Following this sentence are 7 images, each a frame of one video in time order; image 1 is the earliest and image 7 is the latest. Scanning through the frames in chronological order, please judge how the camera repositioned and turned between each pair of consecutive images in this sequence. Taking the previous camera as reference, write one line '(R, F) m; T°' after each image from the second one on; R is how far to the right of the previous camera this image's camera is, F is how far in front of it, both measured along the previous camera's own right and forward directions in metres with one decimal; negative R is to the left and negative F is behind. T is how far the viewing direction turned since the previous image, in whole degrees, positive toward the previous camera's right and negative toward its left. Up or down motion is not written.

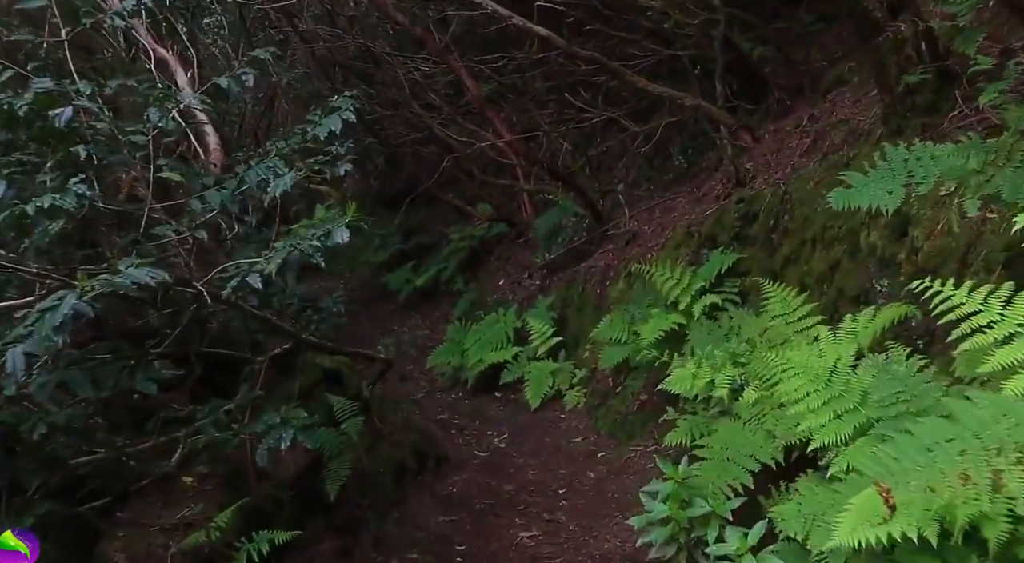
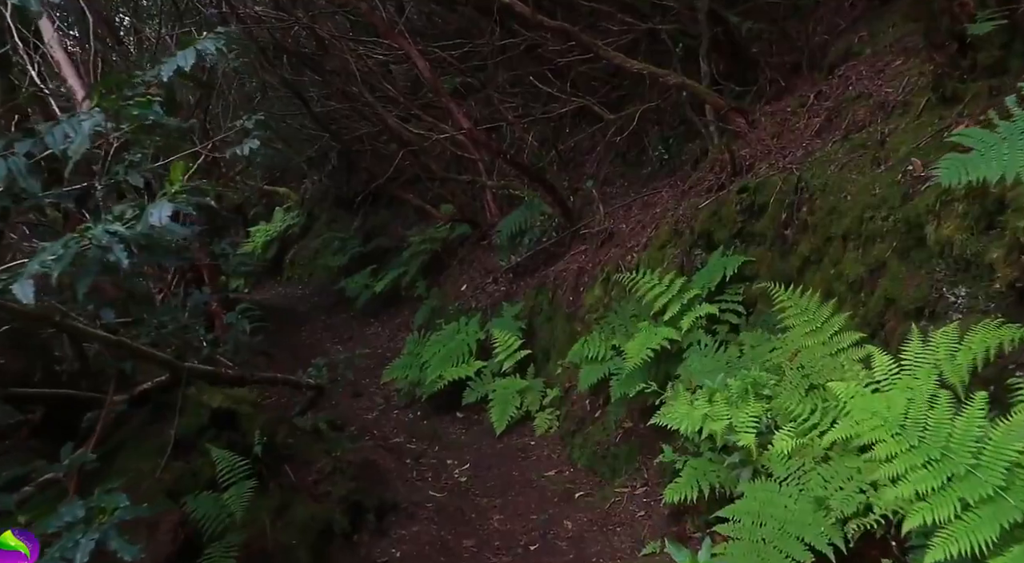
(+0.1, +1.2) m; +2°
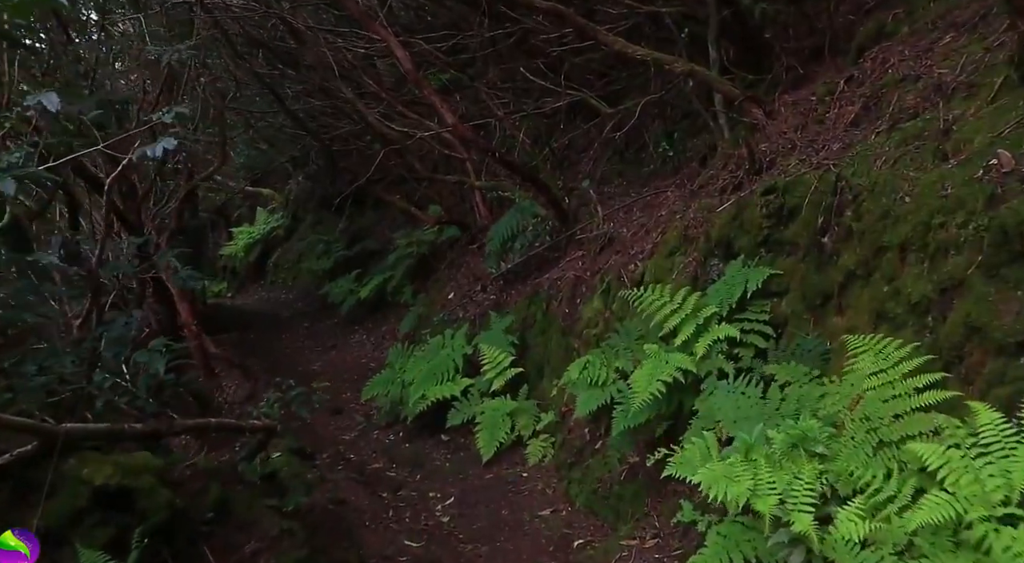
(0.0, +0.8) m; 0°
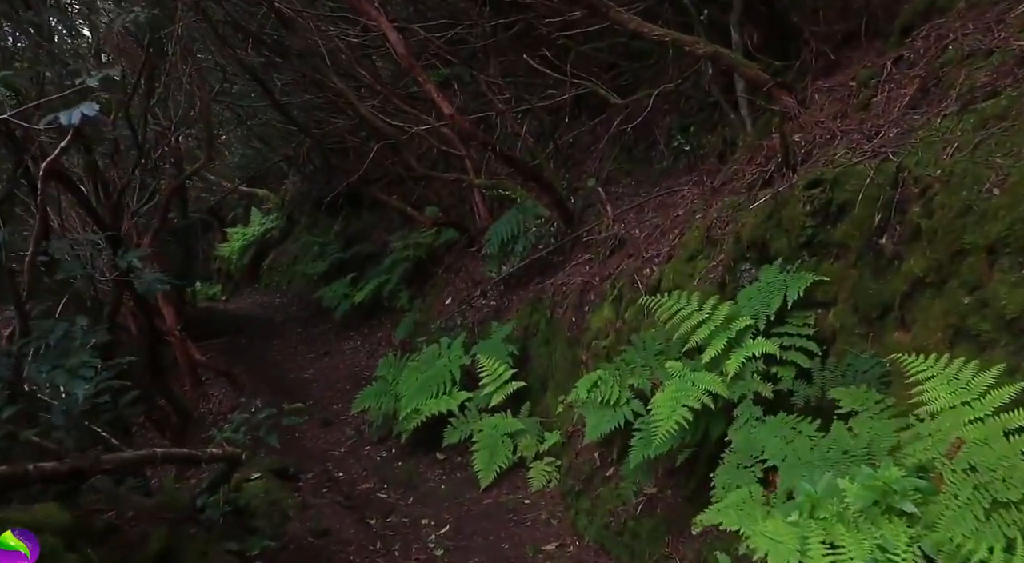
(0.0, +0.7) m; 0°
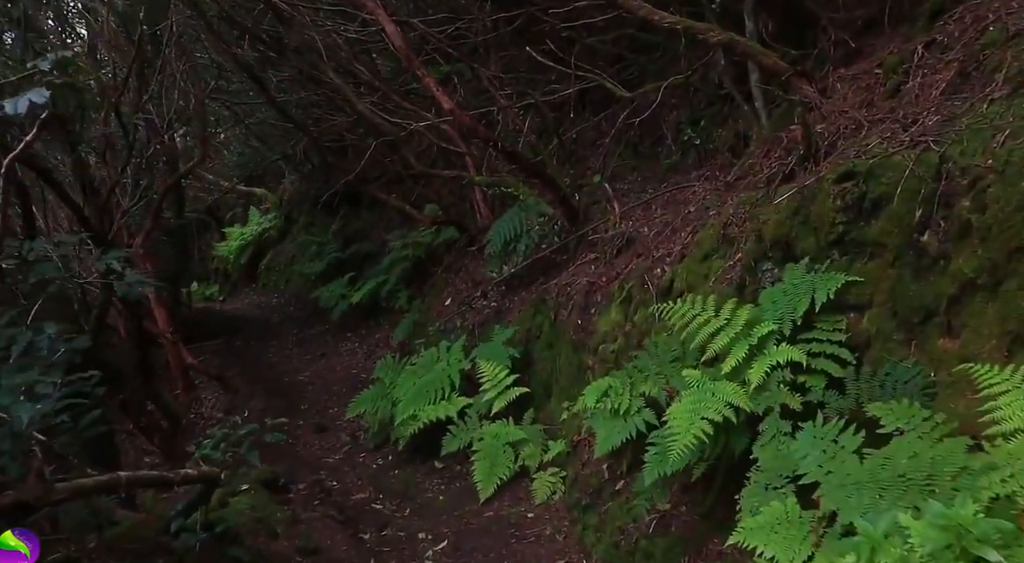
(0.0, +0.3) m; 0°
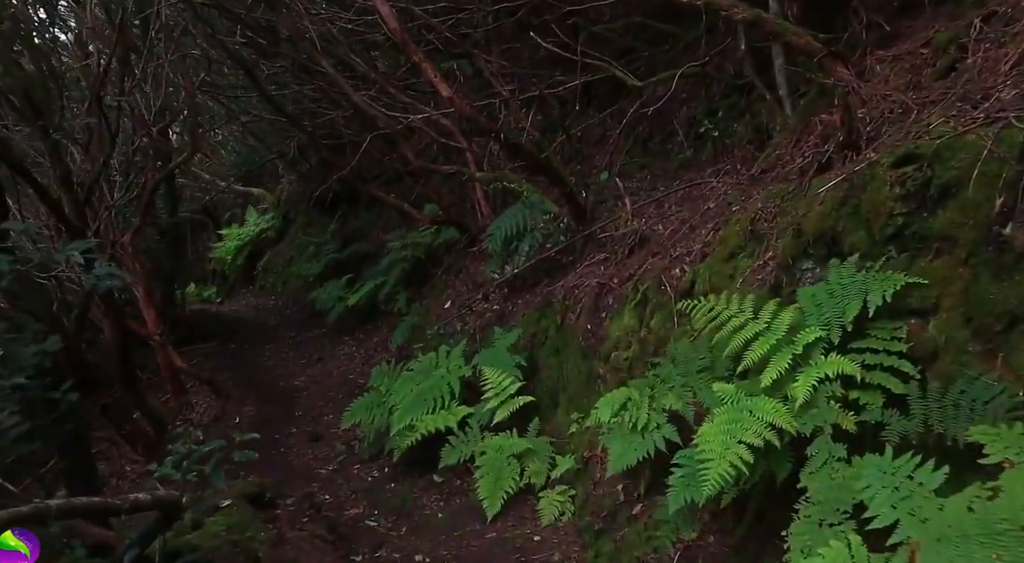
(0.0, +0.5) m; 0°
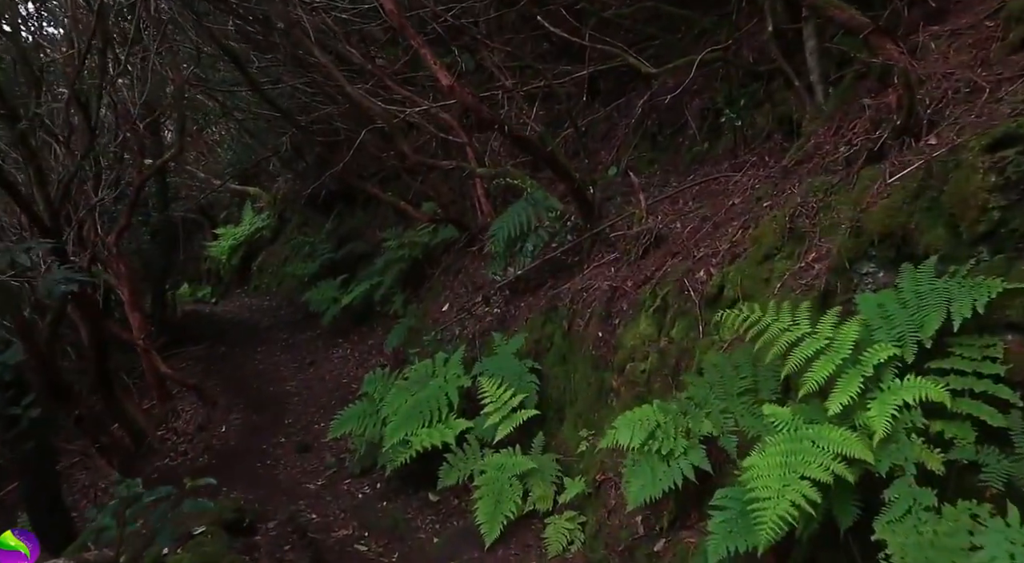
(0.0, +0.6) m; 0°
